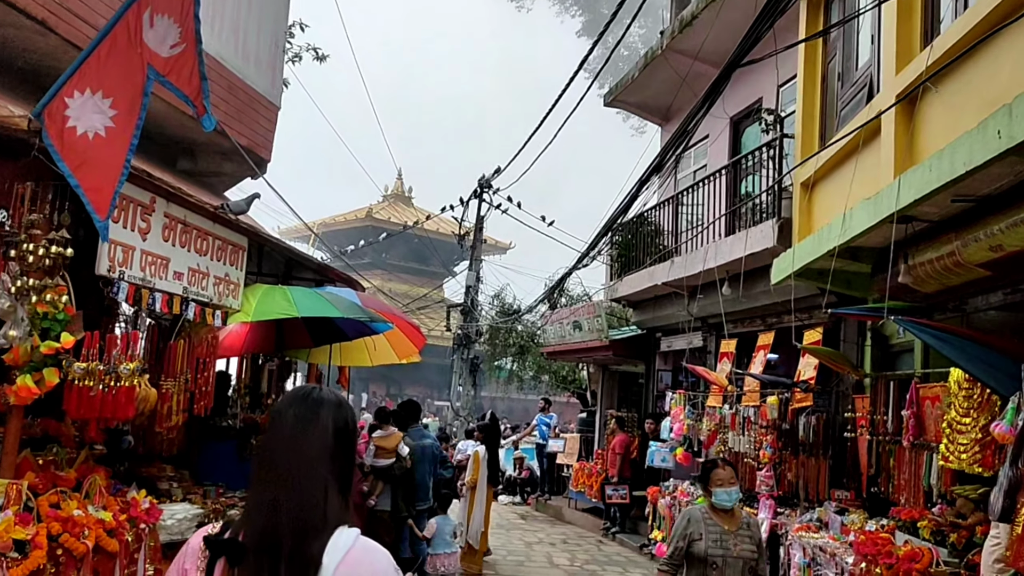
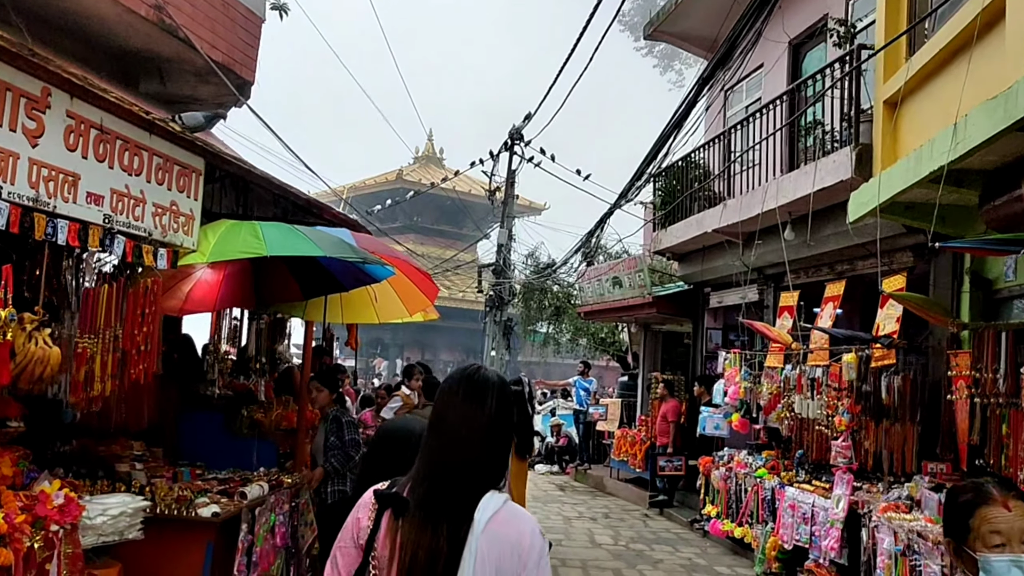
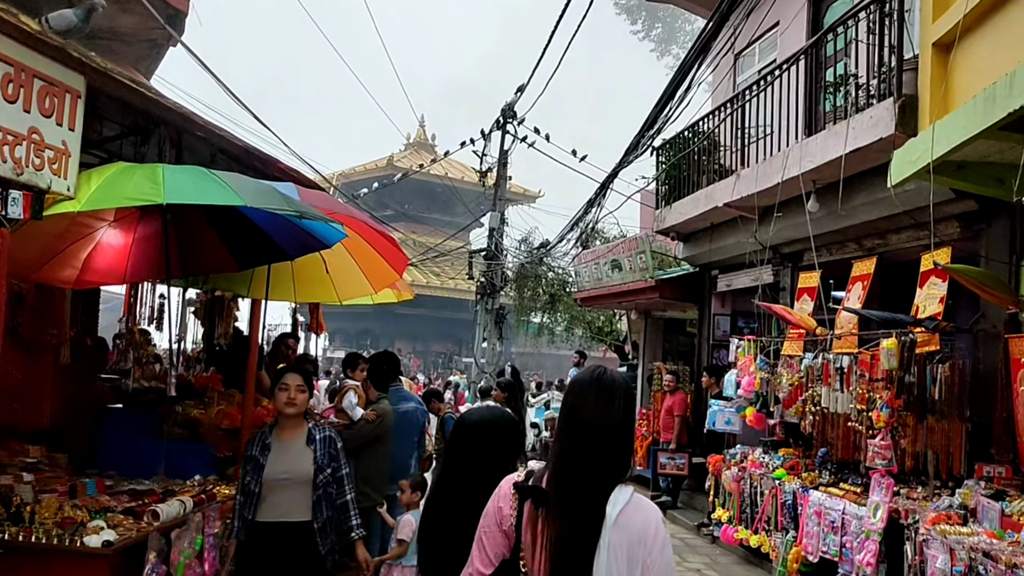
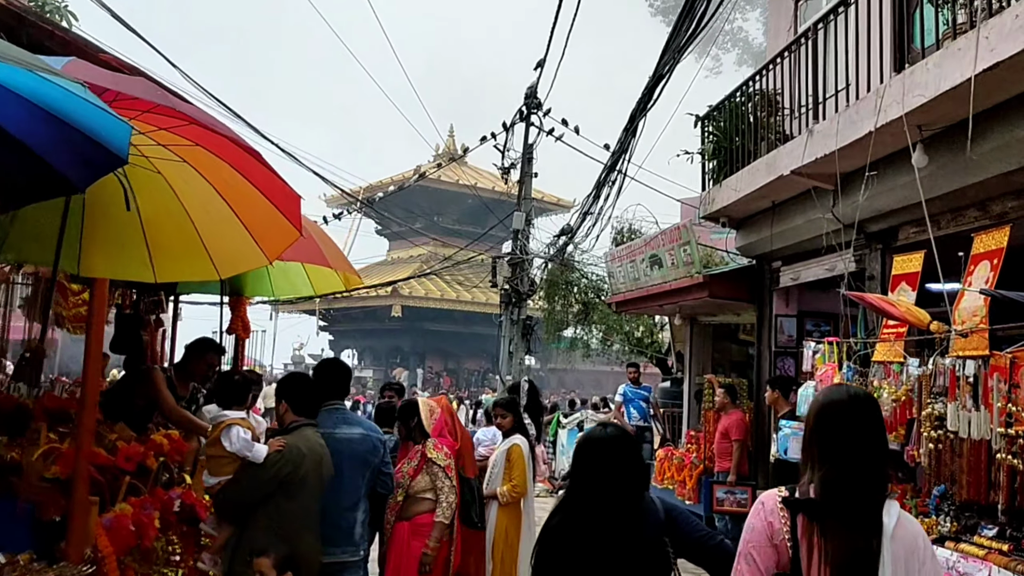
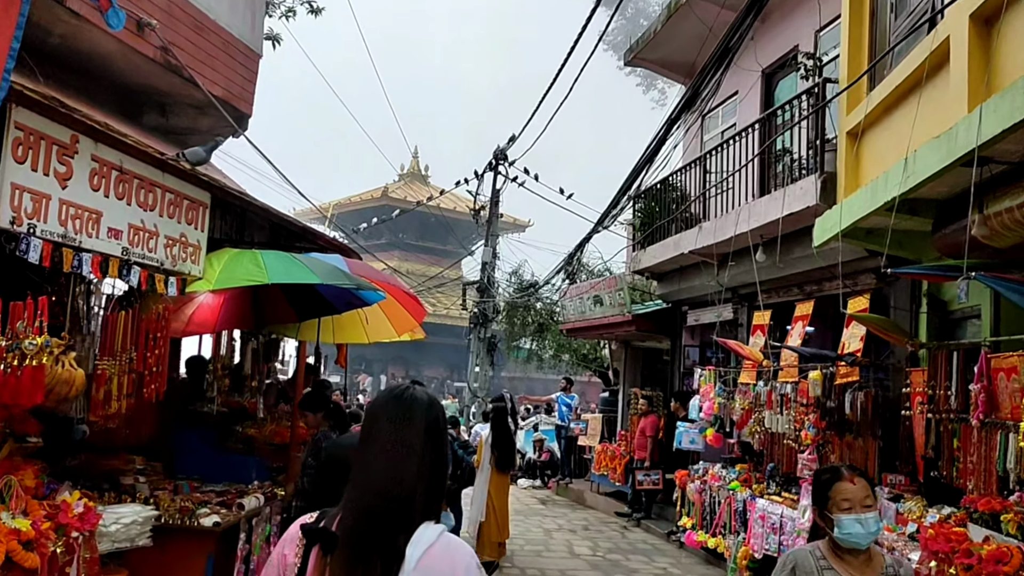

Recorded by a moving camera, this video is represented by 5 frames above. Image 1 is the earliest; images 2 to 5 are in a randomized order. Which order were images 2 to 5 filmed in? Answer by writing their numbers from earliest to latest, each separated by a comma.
5, 2, 3, 4
